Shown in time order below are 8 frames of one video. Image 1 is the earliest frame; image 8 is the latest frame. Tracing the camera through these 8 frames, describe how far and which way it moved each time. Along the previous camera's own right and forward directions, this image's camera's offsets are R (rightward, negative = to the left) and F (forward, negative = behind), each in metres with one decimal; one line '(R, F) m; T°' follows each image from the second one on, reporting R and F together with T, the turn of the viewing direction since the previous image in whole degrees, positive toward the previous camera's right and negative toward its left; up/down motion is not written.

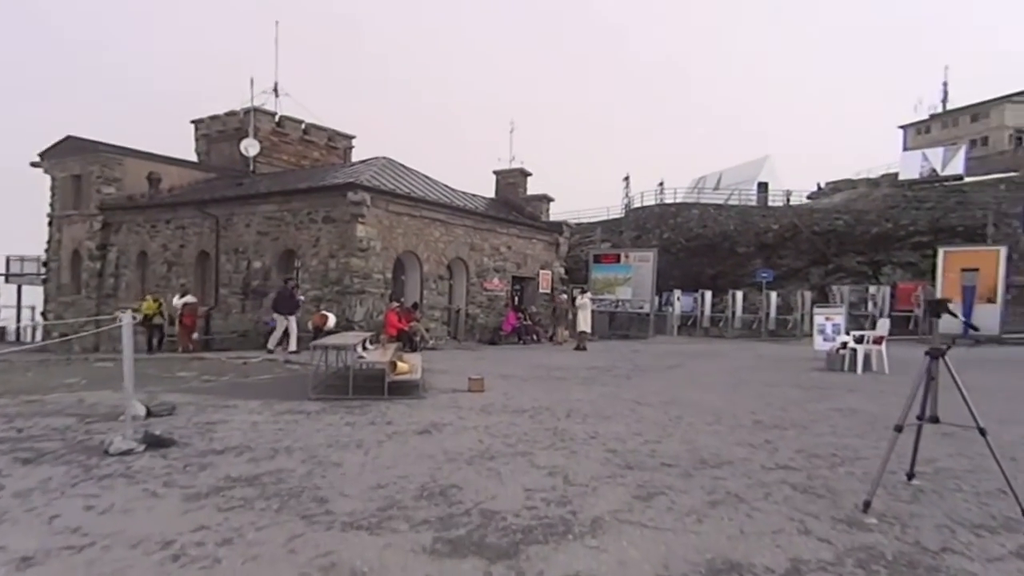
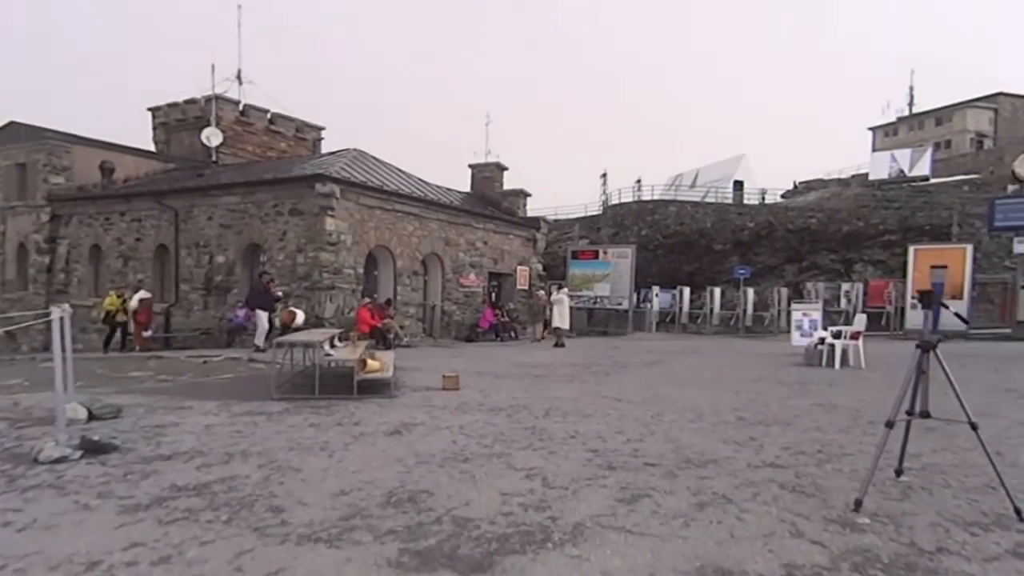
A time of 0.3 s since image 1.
(0.0, +0.3) m; +2°
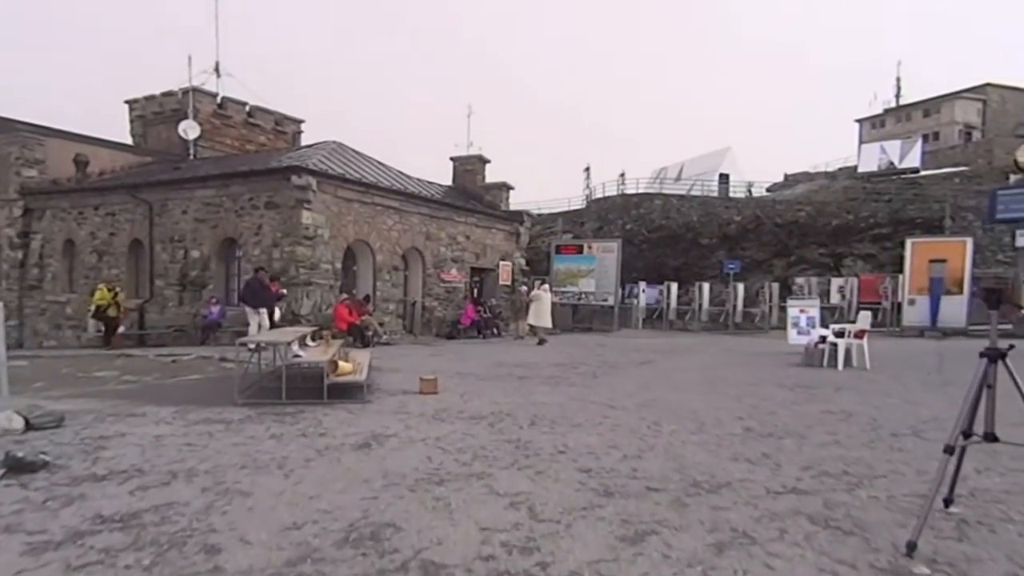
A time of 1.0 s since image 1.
(0.0, +0.7) m; +1°
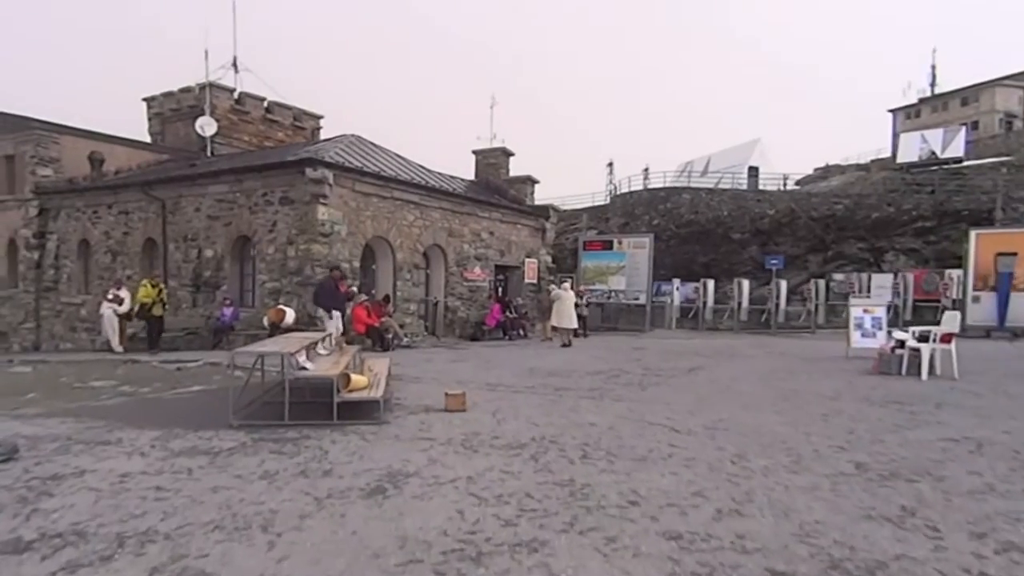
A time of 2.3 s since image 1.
(-0.2, +1.1) m; -2°
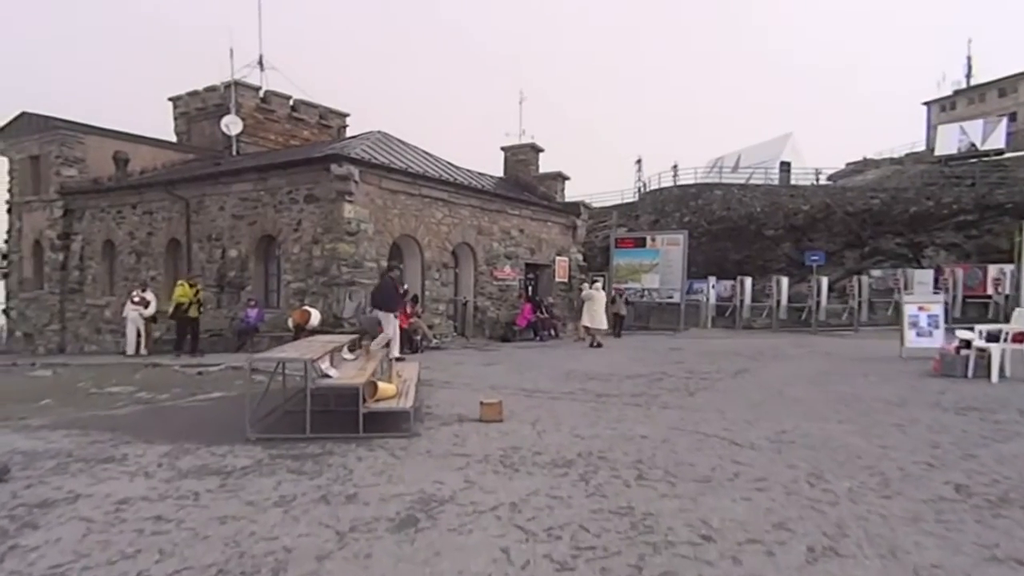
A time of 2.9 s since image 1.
(-0.1, +0.6) m; -2°
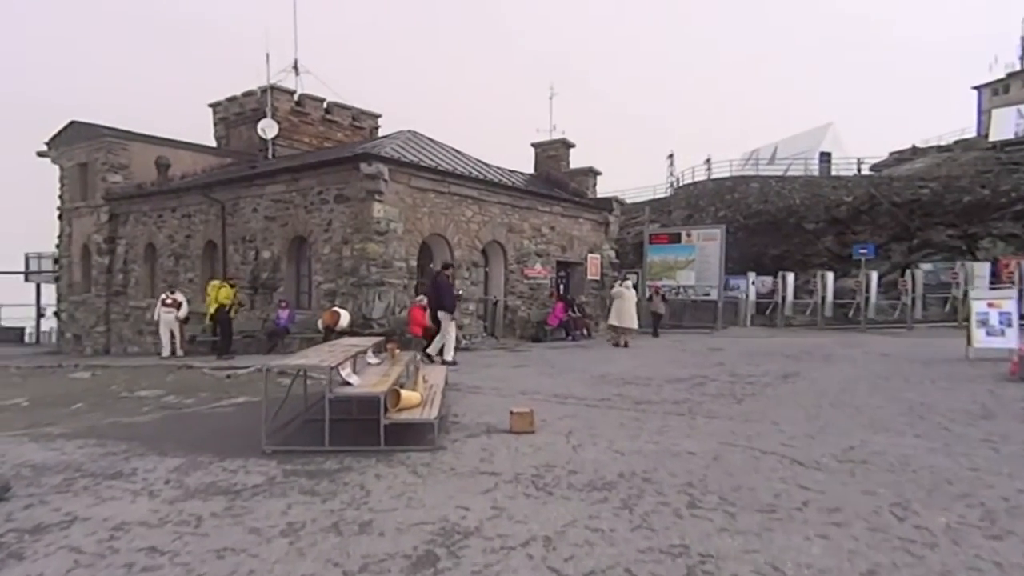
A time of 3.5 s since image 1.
(0.0, +0.5) m; -3°
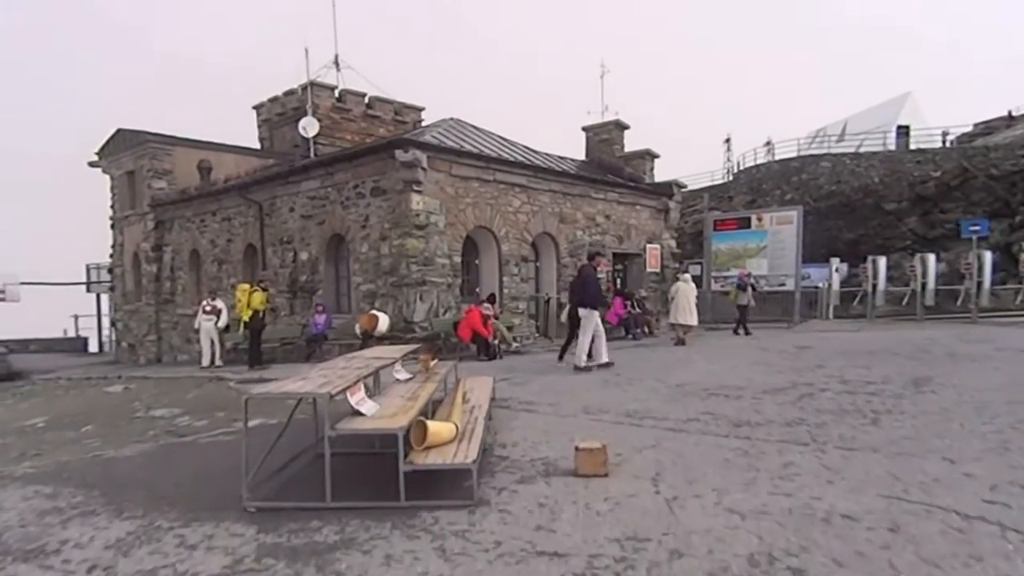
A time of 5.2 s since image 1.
(-0.1, +1.5) m; -5°
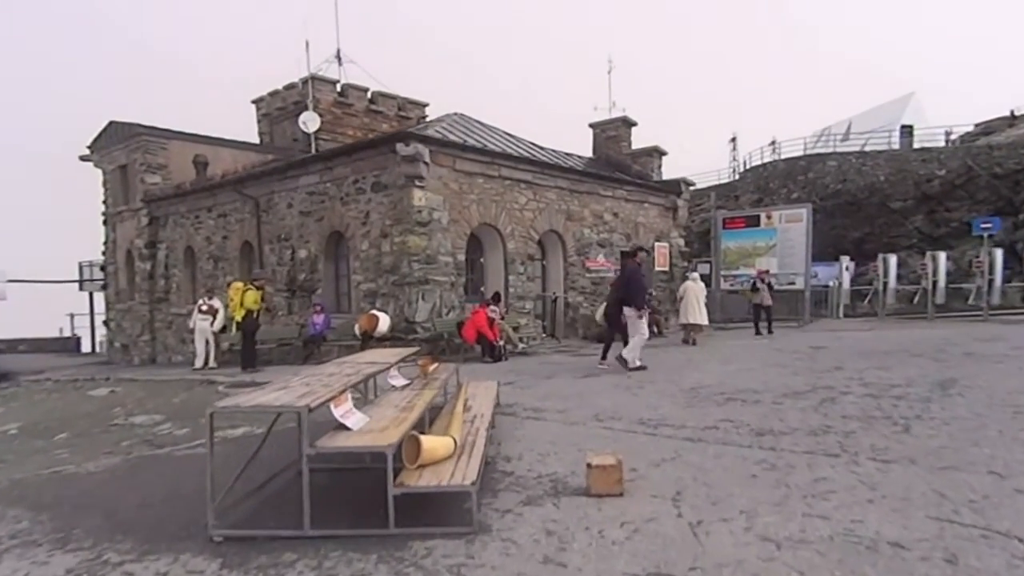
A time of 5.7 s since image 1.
(0.0, +0.5) m; 0°
